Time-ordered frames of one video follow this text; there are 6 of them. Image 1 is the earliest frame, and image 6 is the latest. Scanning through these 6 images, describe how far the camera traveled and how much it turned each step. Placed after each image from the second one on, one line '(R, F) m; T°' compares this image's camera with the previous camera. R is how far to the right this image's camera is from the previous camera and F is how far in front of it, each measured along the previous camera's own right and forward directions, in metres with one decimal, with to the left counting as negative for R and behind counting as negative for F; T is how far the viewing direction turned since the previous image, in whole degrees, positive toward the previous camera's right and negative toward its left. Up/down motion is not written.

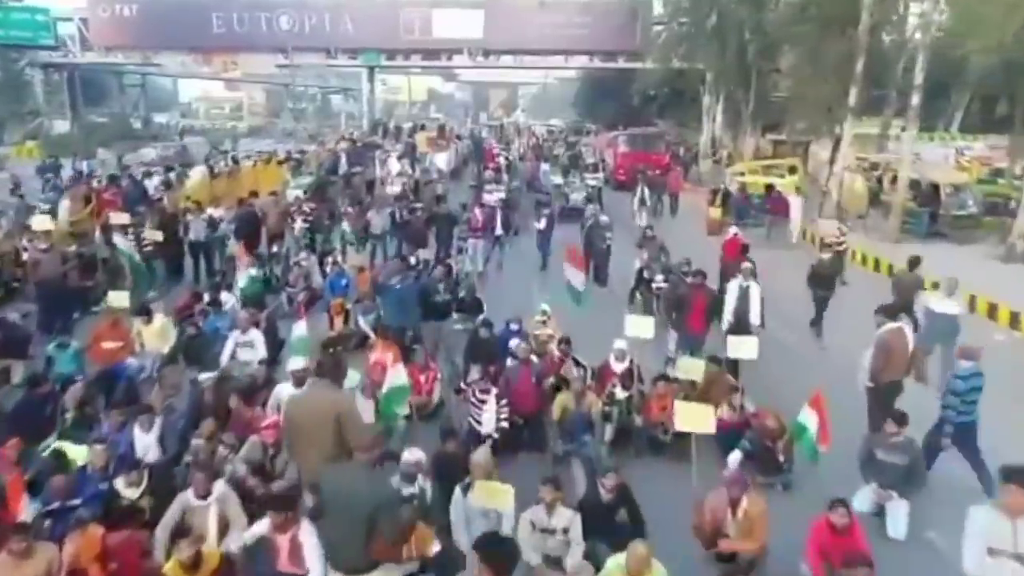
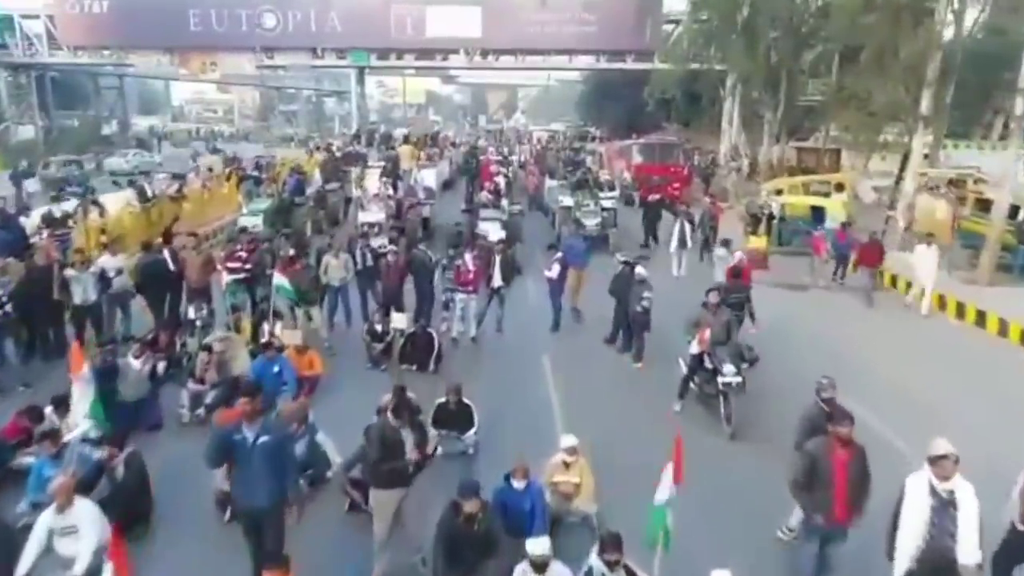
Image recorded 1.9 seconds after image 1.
(0.0, +4.5) m; 0°
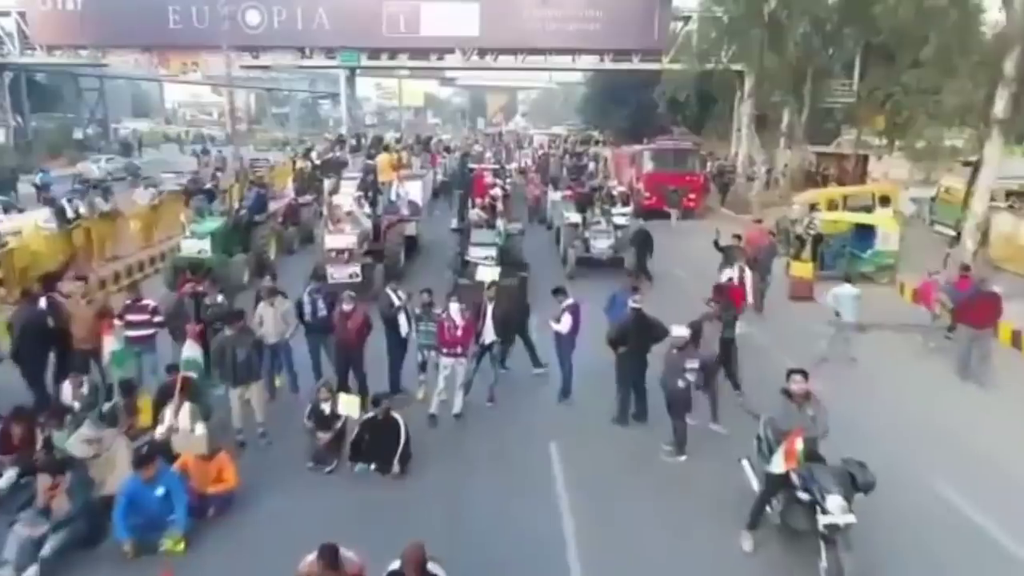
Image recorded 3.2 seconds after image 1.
(0.0, +3.4) m; 0°
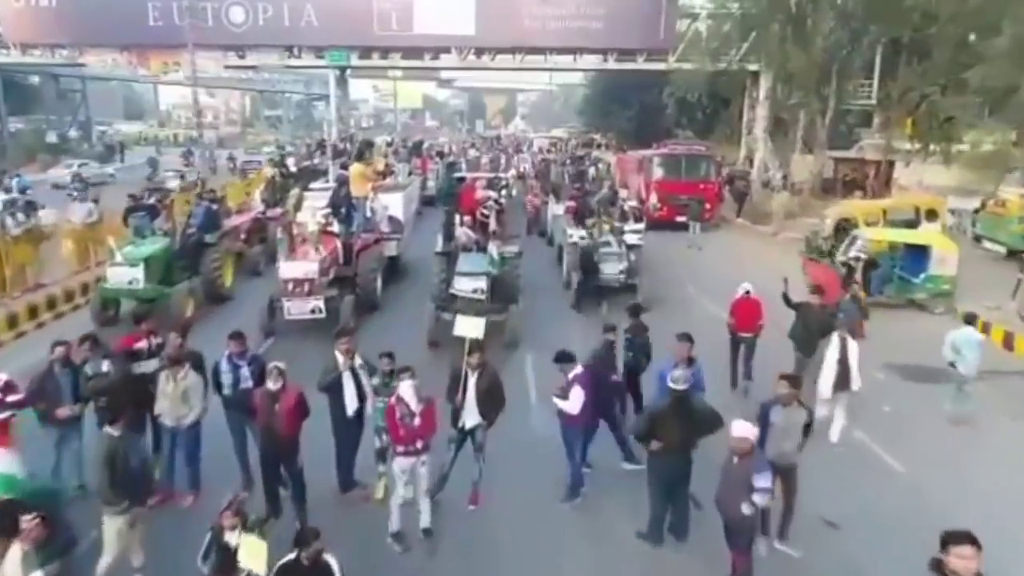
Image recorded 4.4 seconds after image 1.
(+0.1, +2.9) m; 0°
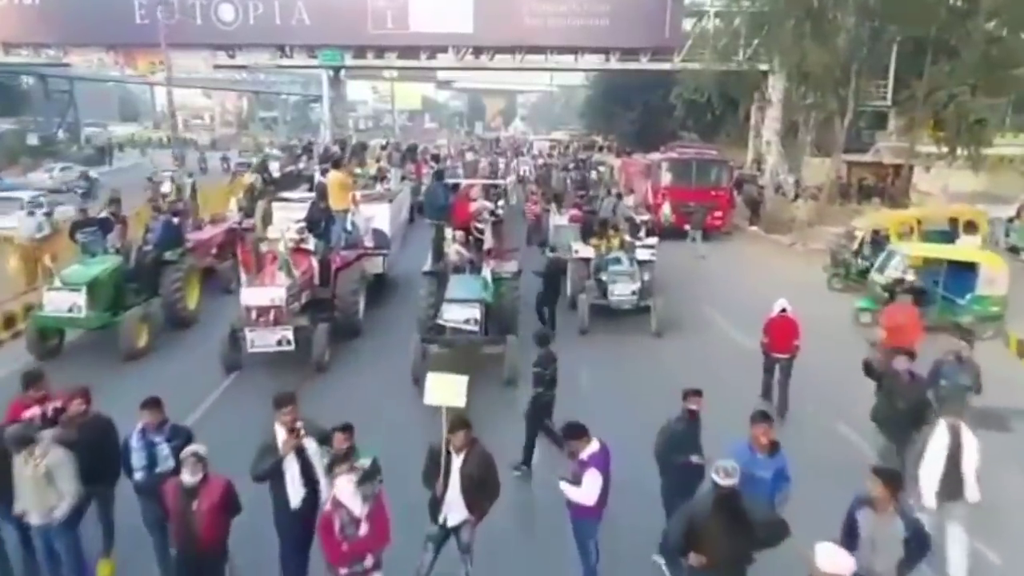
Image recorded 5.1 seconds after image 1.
(0.0, +1.8) m; 0°
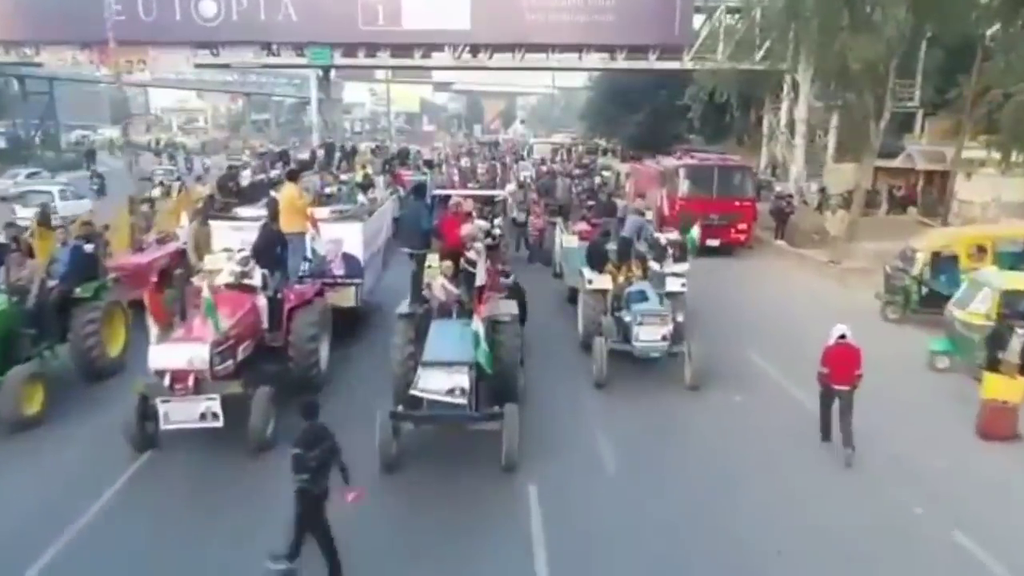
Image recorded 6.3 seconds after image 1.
(0.0, +3.0) m; 0°
